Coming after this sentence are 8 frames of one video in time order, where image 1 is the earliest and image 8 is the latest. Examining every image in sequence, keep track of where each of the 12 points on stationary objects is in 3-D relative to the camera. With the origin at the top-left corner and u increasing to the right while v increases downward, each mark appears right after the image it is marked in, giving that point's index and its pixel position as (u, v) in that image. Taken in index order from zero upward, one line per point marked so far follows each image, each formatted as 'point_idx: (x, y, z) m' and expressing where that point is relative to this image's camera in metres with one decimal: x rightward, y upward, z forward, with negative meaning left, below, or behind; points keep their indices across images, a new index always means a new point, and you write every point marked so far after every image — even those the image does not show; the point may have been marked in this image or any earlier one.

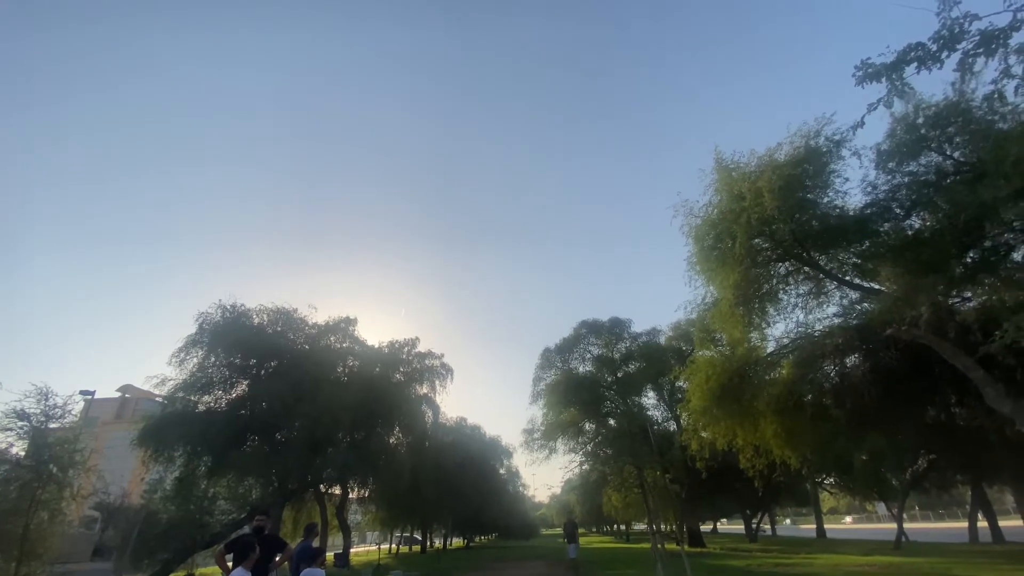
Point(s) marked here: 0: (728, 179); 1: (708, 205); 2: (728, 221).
0: (+7.8, +3.9, +17.1) m
1: (+7.5, +3.2, +18.0) m
2: (+7.8, +2.4, +17.0) m
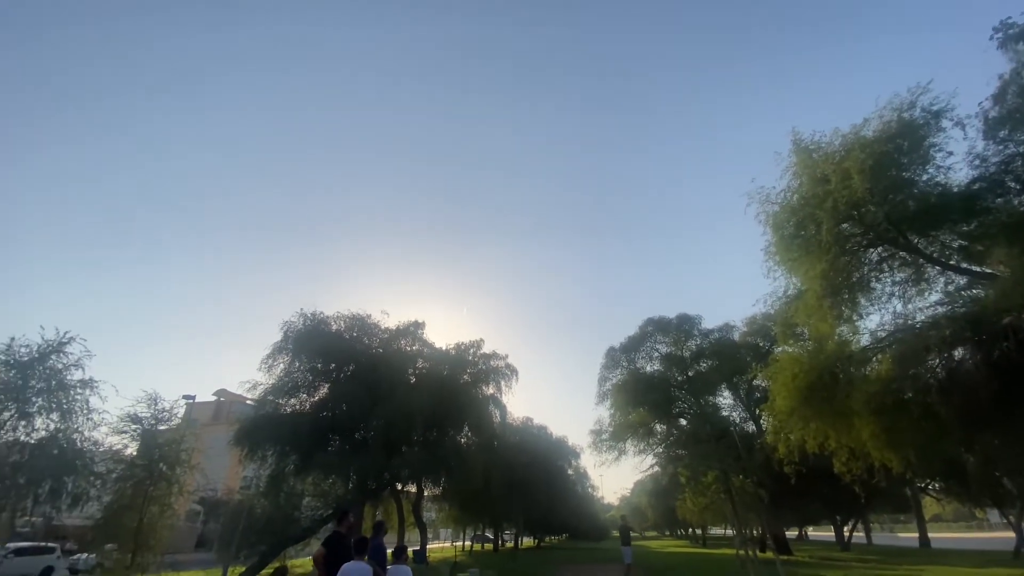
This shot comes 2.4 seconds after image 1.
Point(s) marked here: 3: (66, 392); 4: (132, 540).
0: (+10.0, +4.3, +16.0) m
1: (+9.9, +3.5, +17.0) m
2: (+10.0, +2.7, +15.9) m
3: (-16.7, -4.0, +17.6) m
4: (-15.9, -10.6, +19.8) m
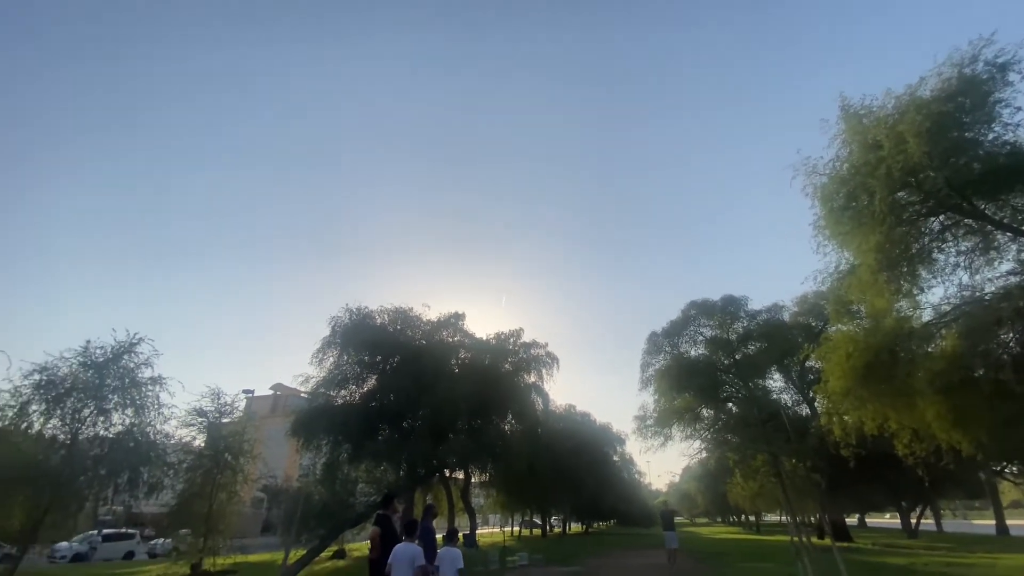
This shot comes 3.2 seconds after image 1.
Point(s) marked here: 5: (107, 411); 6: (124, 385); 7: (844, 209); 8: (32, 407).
0: (+11.1, +5.1, +15.1) m
1: (+11.1, +4.4, +16.1) m
2: (+11.1, +3.6, +15.0) m
3: (-15.1, -4.1, +19.0) m
4: (-13.9, -10.7, +21.3) m
5: (-15.9, -4.8, +18.3) m
6: (-15.5, -3.9, +18.7) m
7: (+11.0, +2.6, +15.7) m
8: (-18.1, -4.5, +17.4) m
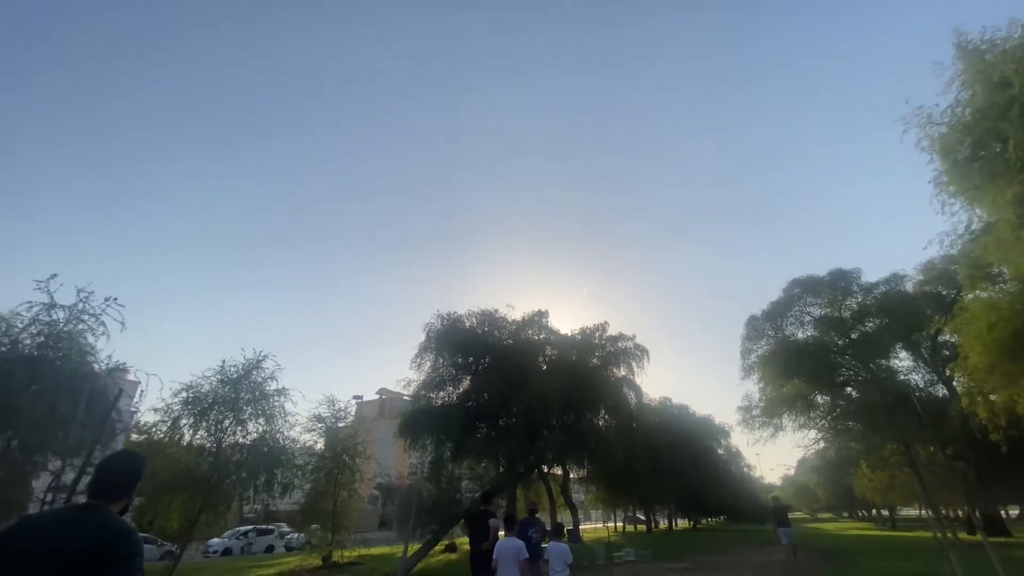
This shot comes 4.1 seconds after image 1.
0: (+13.1, +6.2, +13.3) m
1: (+13.3, +5.5, +14.2) m
2: (+13.3, +4.7, +13.1) m
3: (-11.1, -5.1, +21.6) m
4: (-9.0, -11.5, +23.6) m
5: (-12.0, -5.9, +21.0) m
6: (-11.6, -4.9, +21.3) m
7: (+13.4, +3.7, +13.8) m
8: (-14.3, -5.8, +20.5) m
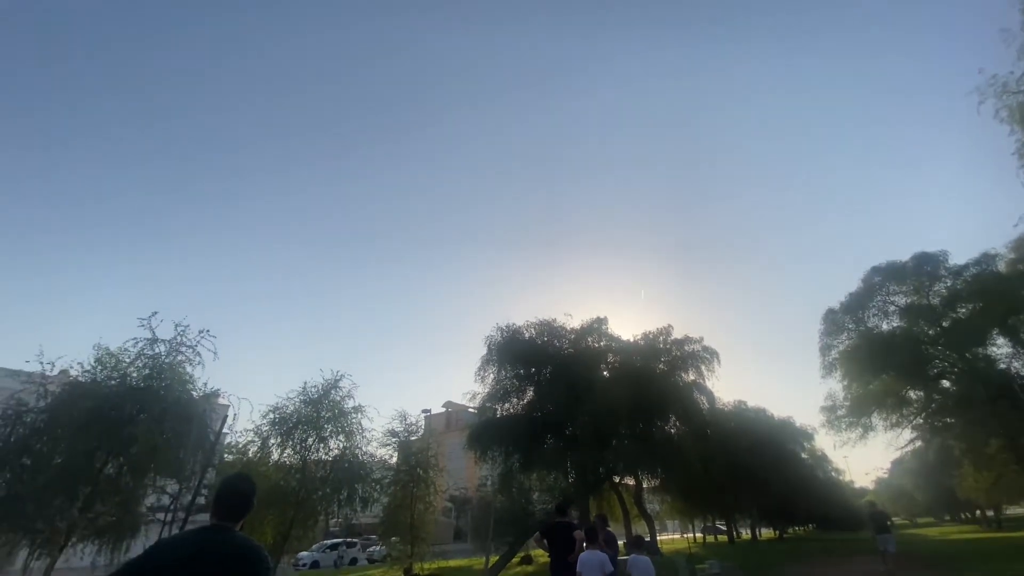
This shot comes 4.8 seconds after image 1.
0: (+14.1, +6.8, +12.4) m
1: (+14.5, +6.1, +13.3) m
2: (+14.4, +5.3, +12.2) m
3: (-8.1, -6.3, +23.2) m
4: (-5.3, -12.6, +24.8) m
5: (-8.9, -7.2, +22.7) m
6: (-8.6, -6.2, +23.0) m
7: (+14.6, +4.3, +12.8) m
8: (-11.3, -7.2, +22.5) m
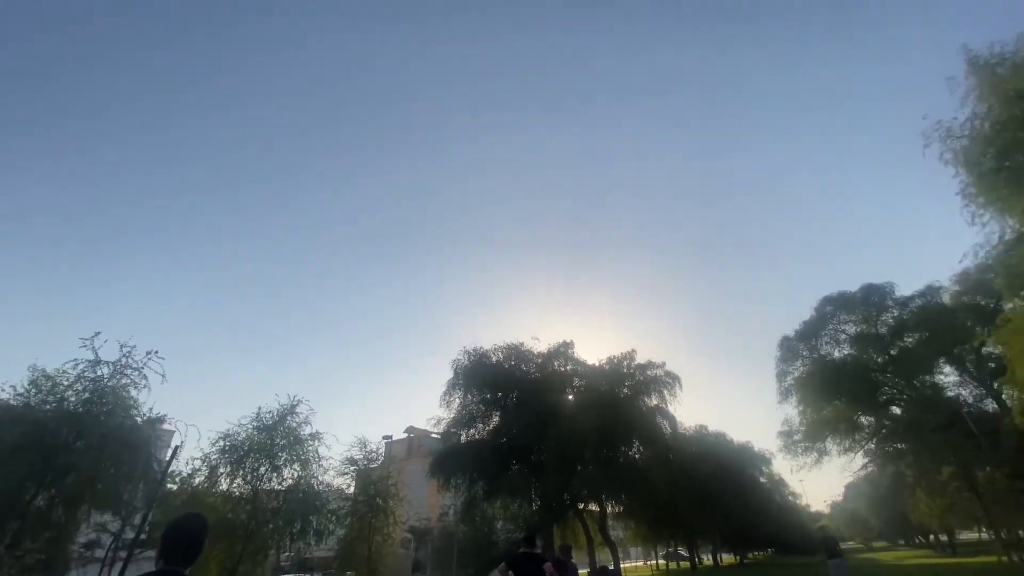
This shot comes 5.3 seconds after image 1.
0: (+13.6, +5.9, +13.3) m
1: (+13.8, +5.1, +14.2) m
2: (+13.8, +4.4, +13.0) m
3: (-9.7, -7.2, +21.9) m
4: (-7.1, -13.6, +23.4) m
5: (-10.5, -8.0, +21.2) m
6: (-10.2, -7.0, +21.6) m
7: (+14.0, +3.4, +13.7) m
8: (-12.9, -8.0, +20.9) m
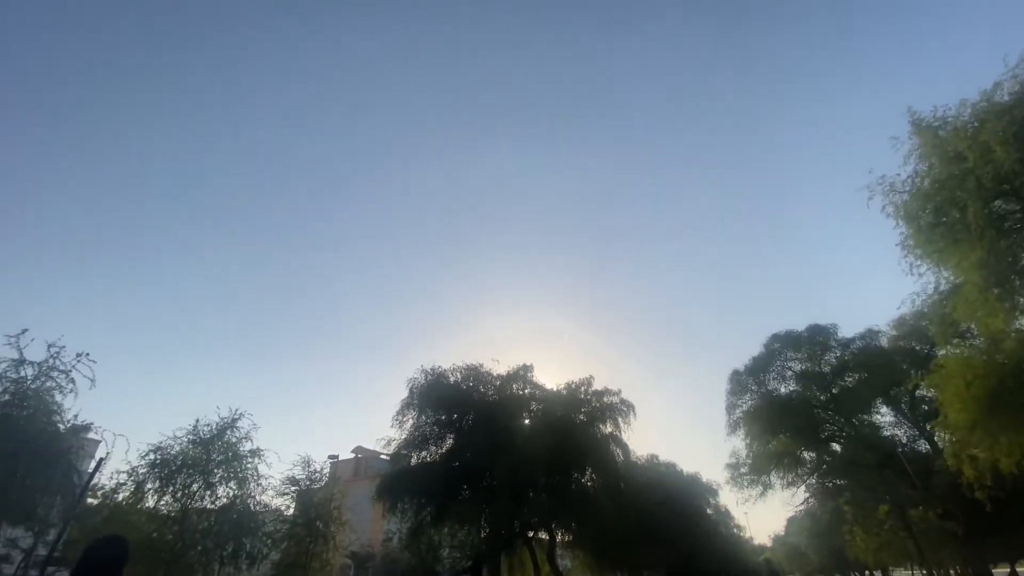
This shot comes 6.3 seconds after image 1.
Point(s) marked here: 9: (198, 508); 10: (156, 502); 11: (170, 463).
0: (+12.8, +4.5, +14.4) m
1: (+13.0, +3.6, +15.2) m
2: (+13.0, +3.0, +14.1) m
3: (-11.8, -7.5, +20.5) m
4: (-9.7, -14.1, +21.9) m
5: (-12.6, -8.2, +19.8) m
6: (-12.2, -7.3, +20.2) m
7: (+13.1, +1.9, +14.7) m
8: (-14.9, -8.1, +19.3) m
9: (-12.9, -9.1, +19.4) m
10: (-14.5, -8.7, +19.2) m
11: (-14.1, -7.2, +19.5) m
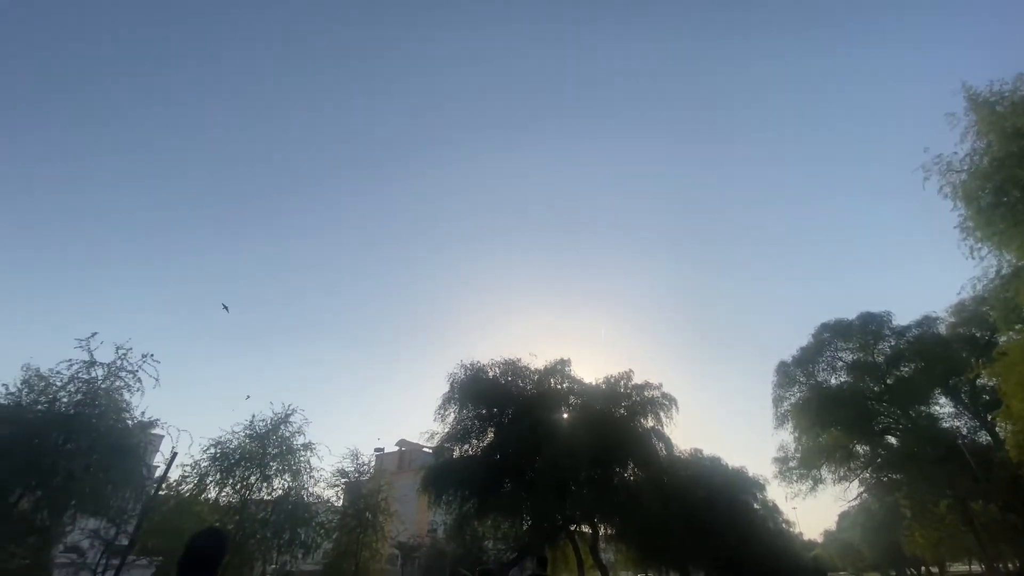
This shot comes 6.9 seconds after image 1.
0: (+13.8, +4.9, +13.6) m
1: (+14.0, +4.1, +14.5) m
2: (+13.9, +3.4, +13.3) m
3: (-10.0, -7.6, +21.8) m
4: (-7.6, -14.2, +23.0) m
5: (-10.8, -8.4, +21.1) m
6: (-10.4, -7.4, +21.5) m
7: (+14.1, +2.4, +13.9) m
8: (-13.2, -8.3, +20.7) m
9: (-11.2, -9.2, +20.8) m
10: (-12.7, -8.9, +20.6) m
11: (-12.4, -7.4, +20.9) m
